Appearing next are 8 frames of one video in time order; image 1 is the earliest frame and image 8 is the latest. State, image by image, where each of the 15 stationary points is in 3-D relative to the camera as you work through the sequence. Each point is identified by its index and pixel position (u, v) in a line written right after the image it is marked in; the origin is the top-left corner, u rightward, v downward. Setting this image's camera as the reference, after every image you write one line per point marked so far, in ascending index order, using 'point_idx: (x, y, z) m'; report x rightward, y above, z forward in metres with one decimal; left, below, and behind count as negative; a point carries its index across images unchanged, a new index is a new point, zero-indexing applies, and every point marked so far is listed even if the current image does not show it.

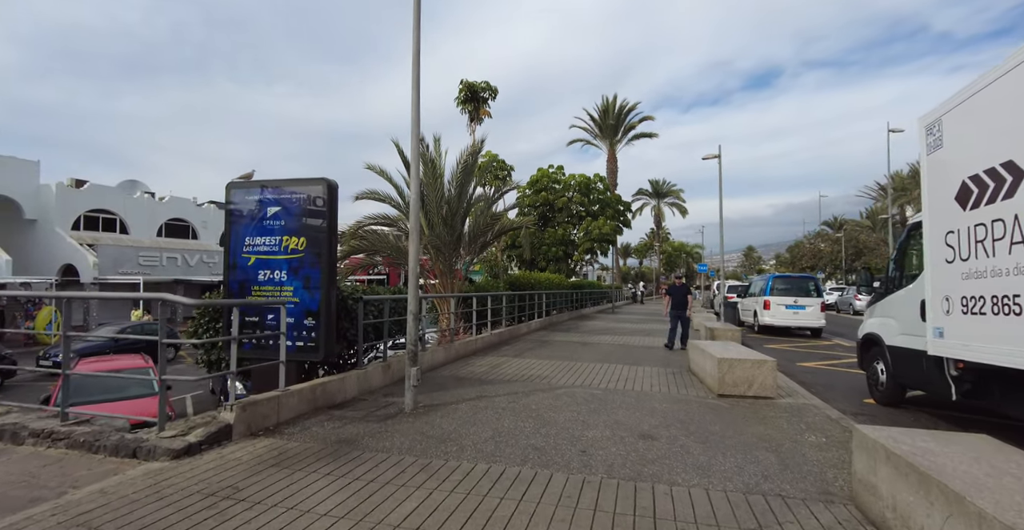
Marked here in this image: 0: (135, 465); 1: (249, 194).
0: (-2.8, -1.5, +3.7) m
1: (-3.1, +0.8, +5.8) m
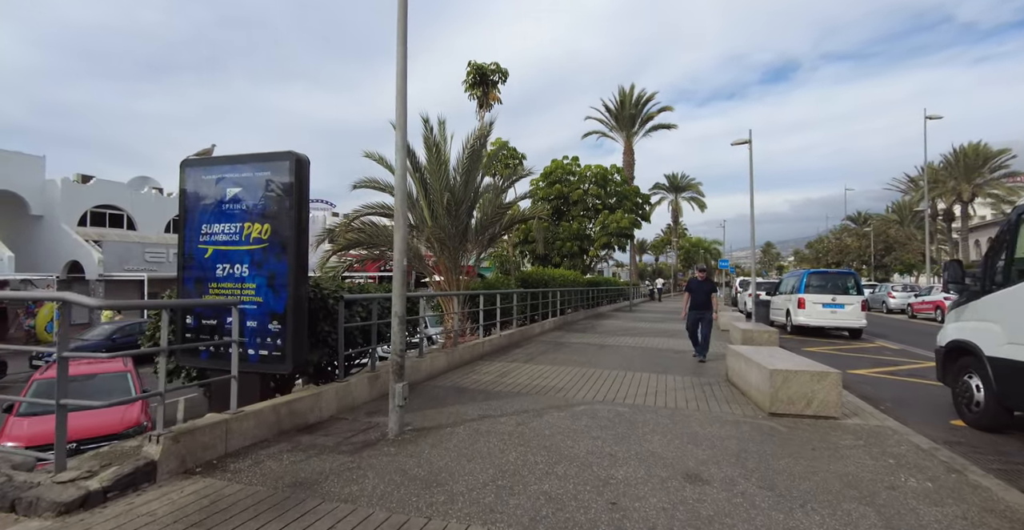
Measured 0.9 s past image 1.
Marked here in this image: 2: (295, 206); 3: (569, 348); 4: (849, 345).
0: (-2.8, -1.4, +2.7) m
1: (-3.0, +0.9, +4.9) m
2: (-2.0, +0.5, +4.5) m
3: (+1.3, -1.9, +10.9) m
4: (+8.8, -2.1, +12.8) m
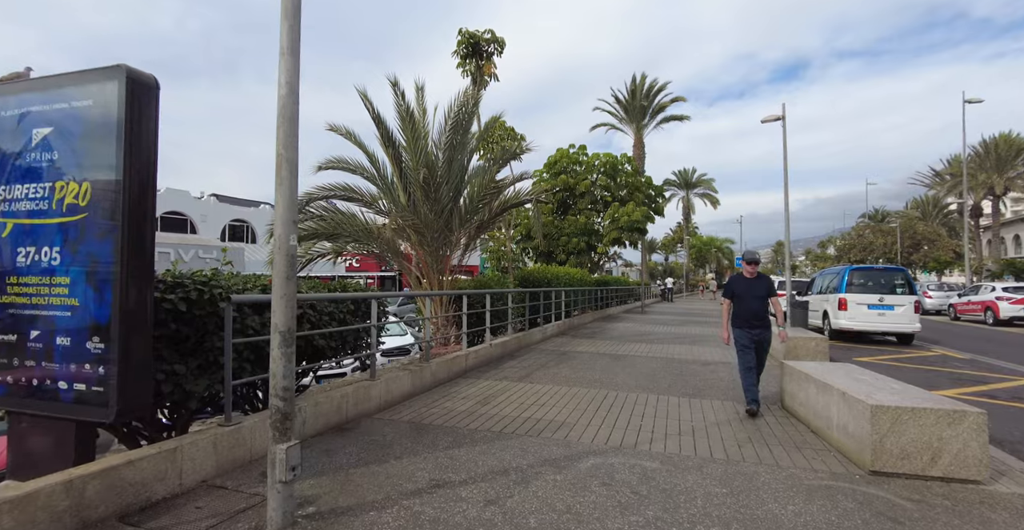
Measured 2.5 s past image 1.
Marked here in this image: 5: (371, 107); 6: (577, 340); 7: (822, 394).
0: (-3.0, -1.3, +1.0) m
1: (-3.3, +1.0, +3.2) m
2: (-2.2, +0.6, +2.8) m
3: (+1.2, -1.8, +9.1) m
4: (+8.7, -2.0, +10.9) m
5: (-2.6, +2.9, +8.7) m
6: (+1.6, -1.8, +11.9) m
7: (+2.8, -1.2, +4.4) m
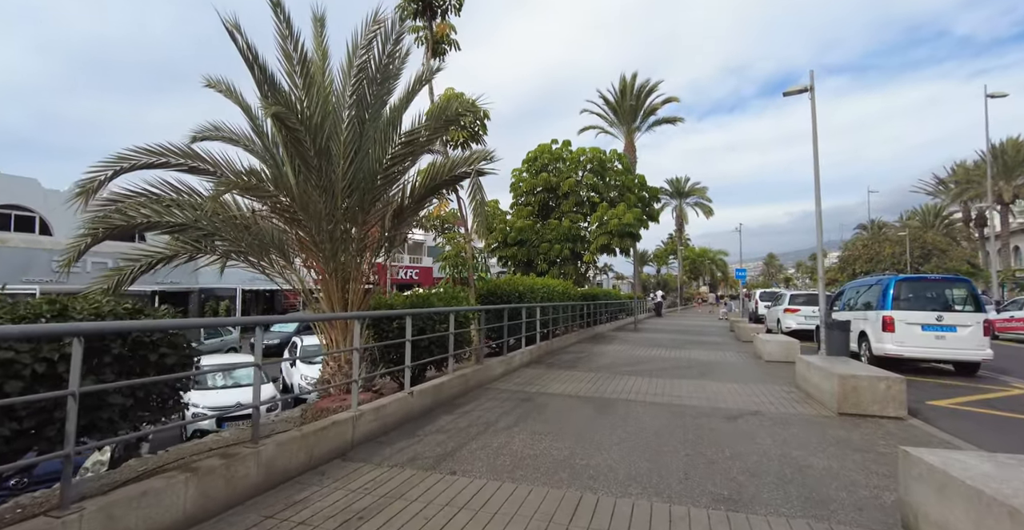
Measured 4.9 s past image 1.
0: (-3.7, -1.2, -1.8) m
1: (-4.0, +1.1, +0.4) m
2: (-2.9, +0.7, +0.1) m
3: (+0.4, -1.9, +6.4) m
4: (+7.9, -2.1, +8.3) m
5: (-3.3, +2.8, +6.1) m
6: (+0.8, -2.0, +9.1) m
7: (+2.1, -1.1, +1.7) m
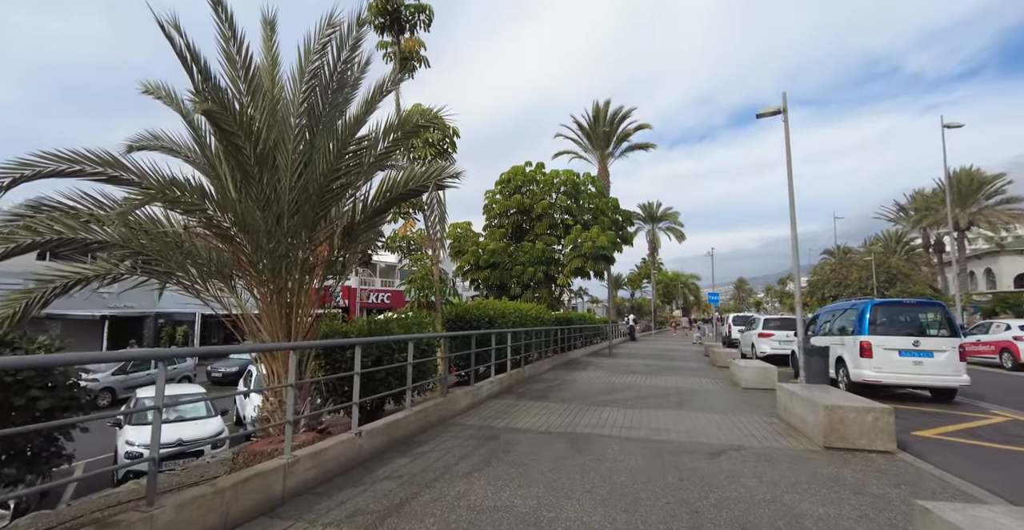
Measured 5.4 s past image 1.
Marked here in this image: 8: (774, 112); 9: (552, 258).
0: (-3.7, -1.1, -2.5) m
1: (-4.1, +1.1, -0.2) m
2: (-3.0, +0.7, -0.5) m
3: (0.0, -2.1, +5.8) m
4: (+7.4, -2.5, +8.1) m
5: (-3.7, +2.5, +5.5) m
6: (+0.2, -2.4, +8.6) m
7: (+1.9, -1.2, +1.3) m
8: (+5.4, +3.2, +10.1) m
9: (+1.4, +0.3, +17.2) m
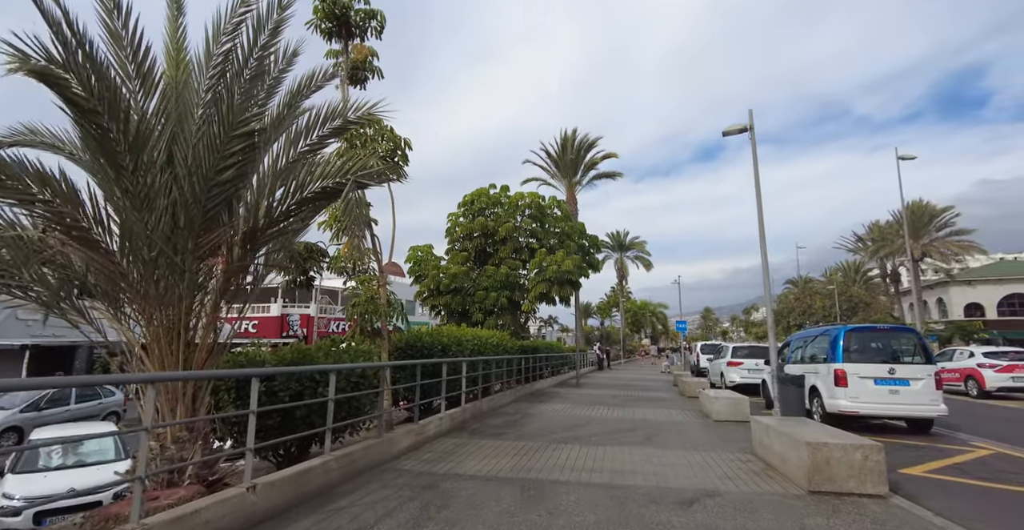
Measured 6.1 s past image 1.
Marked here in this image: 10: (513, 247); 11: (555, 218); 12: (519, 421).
0: (-3.8, -0.7, -3.6) m
1: (-4.3, +1.3, -1.2) m
2: (-3.3, +1.0, -1.4) m
3: (-0.6, -2.3, +4.8) m
4: (+6.6, -2.9, +7.5) m
5: (-4.3, +2.4, +4.7) m
6: (-0.6, -2.8, +7.6) m
7: (+1.5, -1.1, +0.5) m
8: (+4.6, +2.7, +9.7) m
9: (+0.1, -0.6, +16.5) m
10: (0.0, +0.6, +16.9) m
11: (+1.6, +1.8, +18.2) m
12: (+0.1, -3.2, +10.0) m
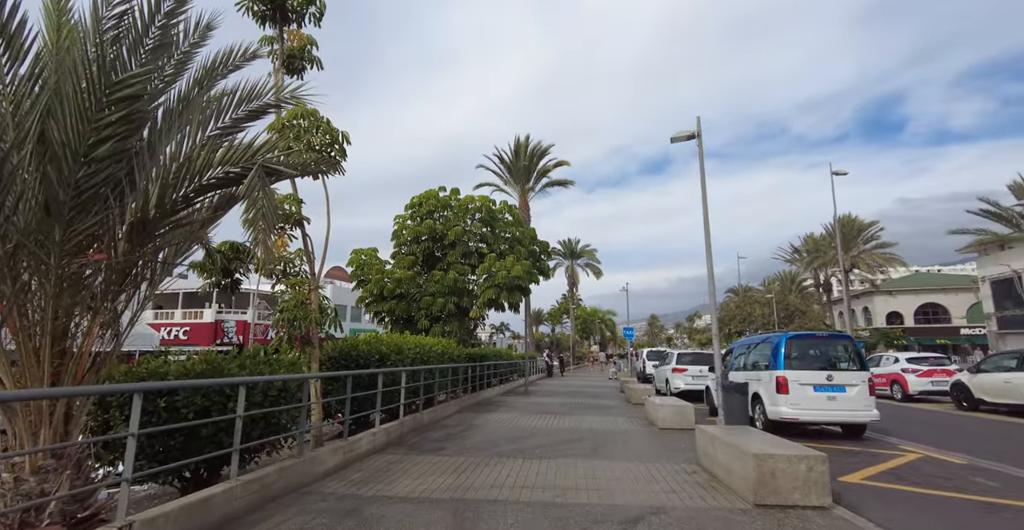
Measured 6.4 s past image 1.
0: (-3.6, -0.6, -4.4) m
1: (-4.3, +1.4, -2.0) m
2: (-3.2, +1.1, -2.1) m
3: (-1.3, -2.3, +4.3) m
4: (+5.7, -3.0, +7.7) m
5: (-4.8, +2.5, +3.9) m
6: (-1.5, -2.8, +7.1) m
7: (+1.3, -1.1, +0.2) m
8: (+3.5, +2.6, +9.8) m
9: (-1.6, -0.8, +16.0) m
10: (-1.7, +0.4, +16.4) m
11: (-0.3, +1.5, +17.9) m
12: (-1.0, -3.3, +9.5) m
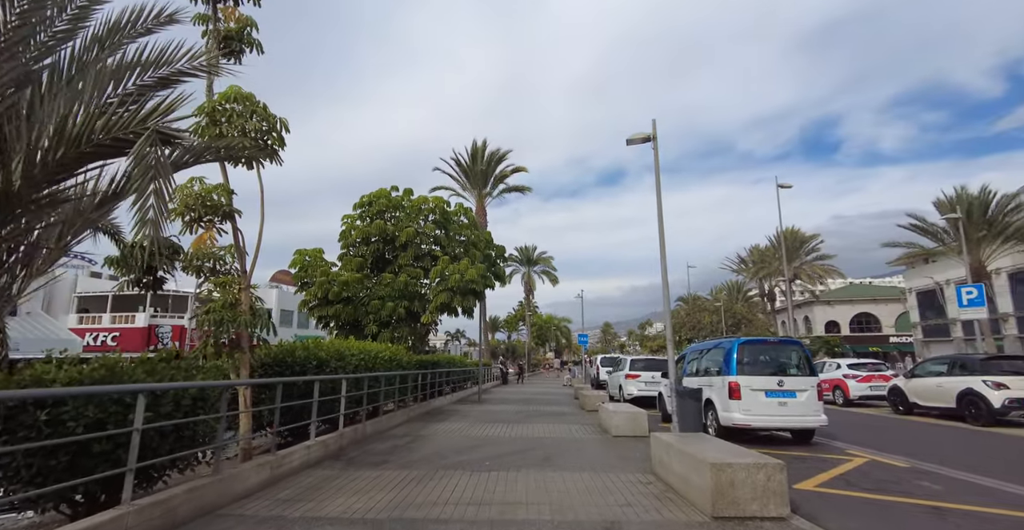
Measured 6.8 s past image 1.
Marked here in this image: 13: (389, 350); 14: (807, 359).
0: (-3.3, -0.3, -5.1) m
1: (-4.1, +1.7, -2.7) m
2: (-3.1, +1.3, -2.8) m
3: (-1.7, -2.2, +3.7) m
4: (+4.9, -3.1, +7.7) m
5: (-5.2, +2.6, +3.0) m
6: (-2.2, -2.8, +6.5) m
7: (+1.2, -1.0, -0.1) m
8: (+2.6, +2.5, +9.7) m
9: (-3.0, -0.9, +15.4) m
10: (-3.2, +0.3, +15.8) m
11: (-1.9, +1.4, +17.4) m
12: (-1.9, -3.3, +8.9) m
13: (-3.2, -2.2, +12.8) m
14: (+5.7, -1.8, +9.5) m
